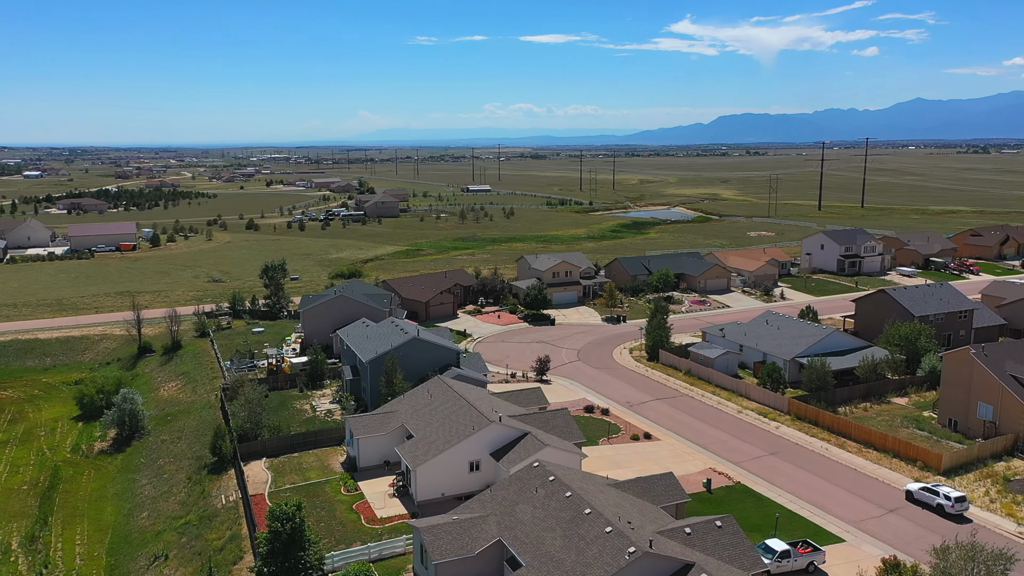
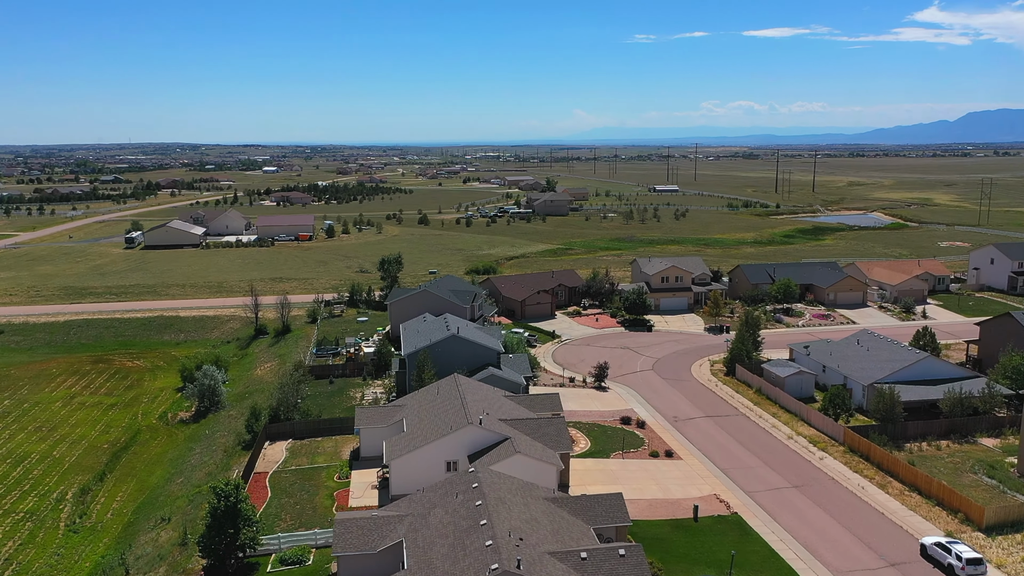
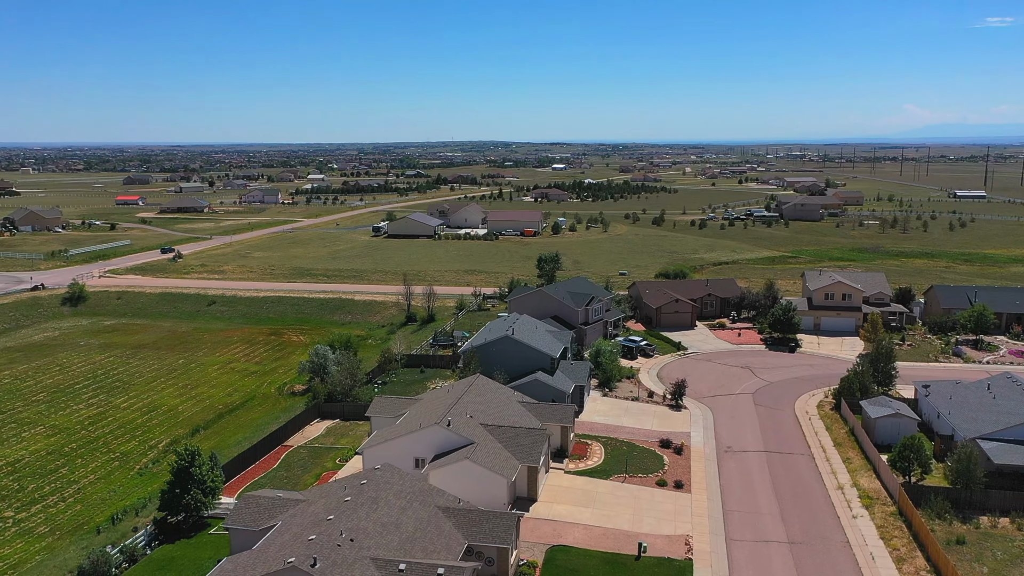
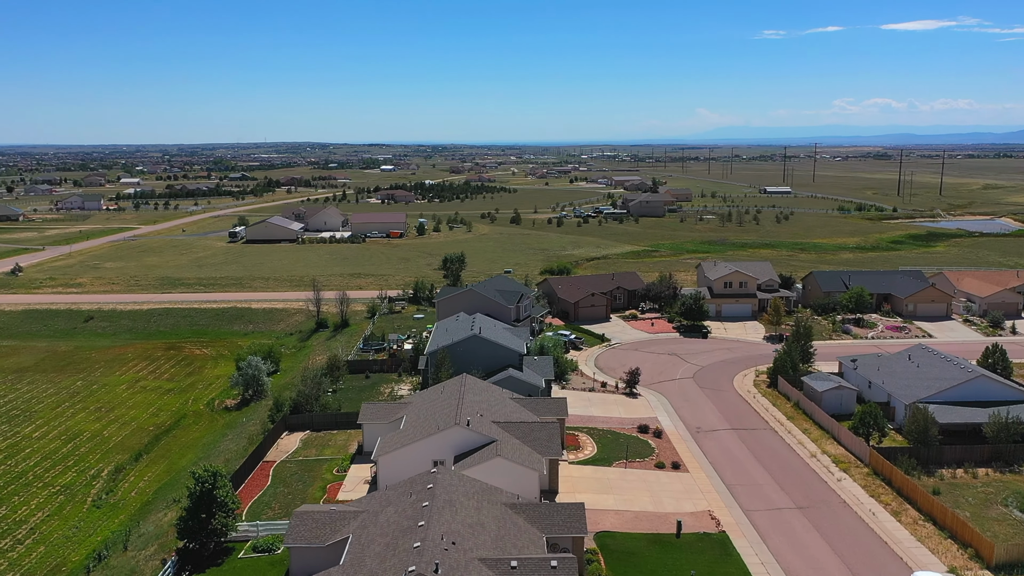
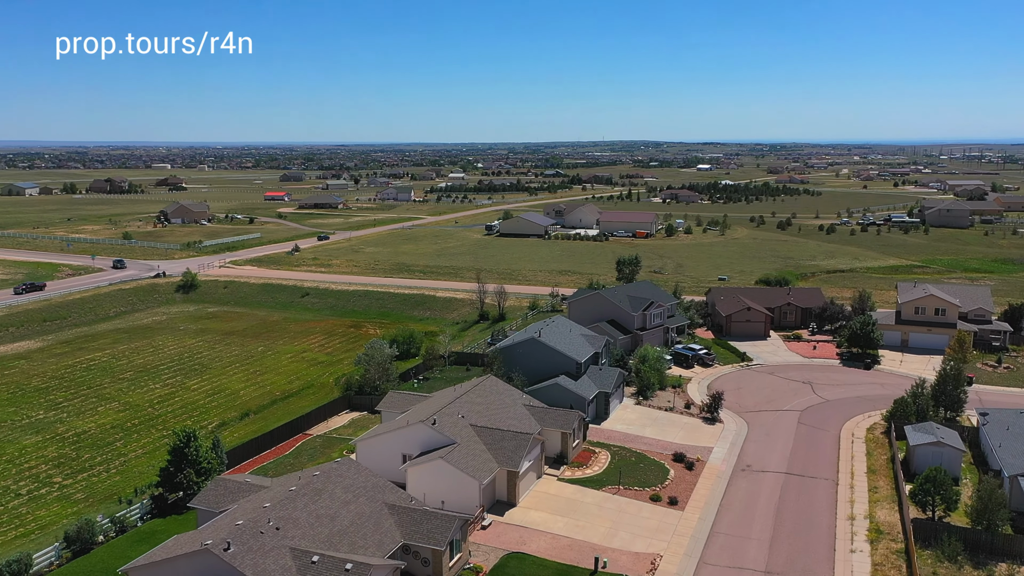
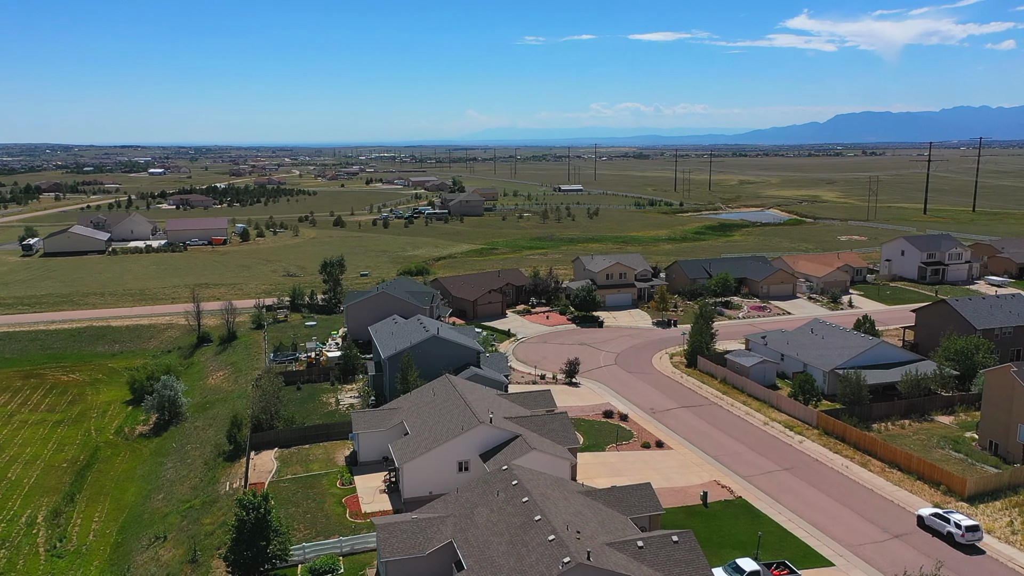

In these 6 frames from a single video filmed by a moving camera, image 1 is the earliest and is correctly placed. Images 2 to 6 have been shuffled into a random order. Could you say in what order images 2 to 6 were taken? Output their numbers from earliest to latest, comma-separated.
6, 2, 4, 3, 5
